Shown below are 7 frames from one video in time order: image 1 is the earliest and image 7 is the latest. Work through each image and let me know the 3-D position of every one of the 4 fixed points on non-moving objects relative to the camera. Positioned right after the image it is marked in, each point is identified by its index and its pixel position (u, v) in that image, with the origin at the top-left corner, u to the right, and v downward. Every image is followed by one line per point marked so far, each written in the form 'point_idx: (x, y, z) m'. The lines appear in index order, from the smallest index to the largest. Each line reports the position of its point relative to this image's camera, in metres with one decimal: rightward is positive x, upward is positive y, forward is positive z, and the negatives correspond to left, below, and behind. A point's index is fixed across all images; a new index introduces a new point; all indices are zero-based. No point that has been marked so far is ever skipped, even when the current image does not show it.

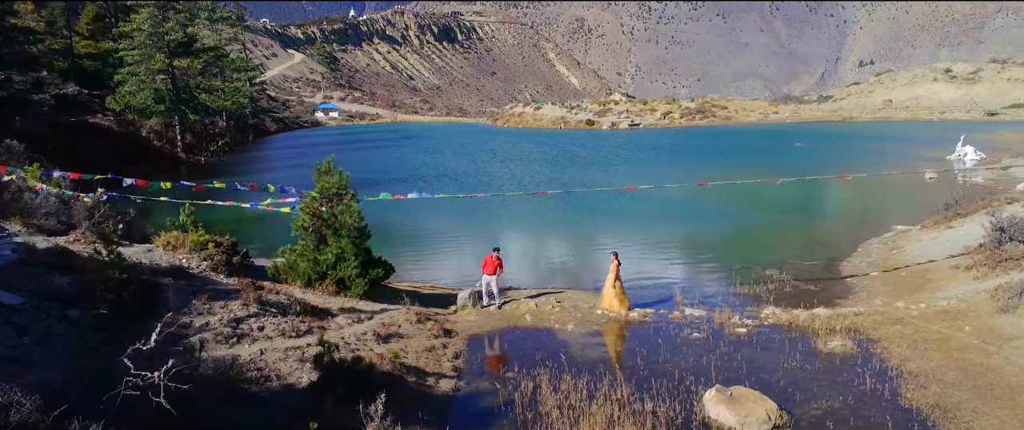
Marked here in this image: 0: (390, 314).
0: (-1.7, -1.4, +9.5) m
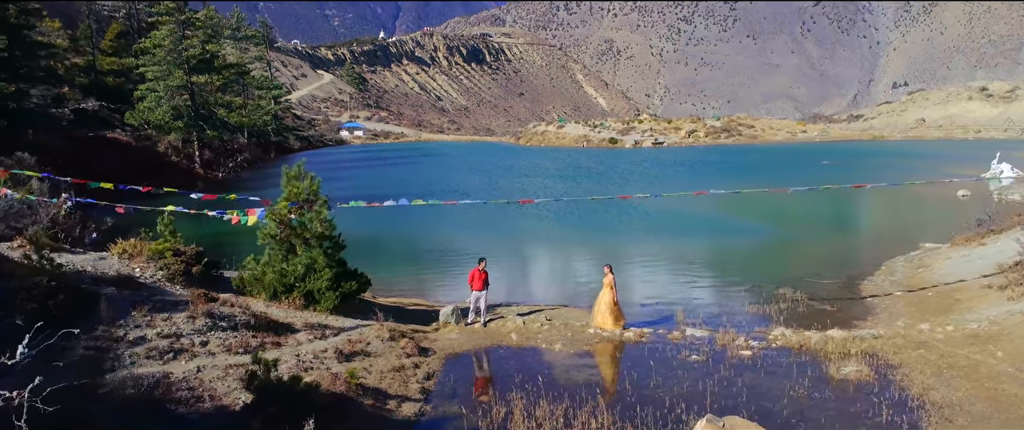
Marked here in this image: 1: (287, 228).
0: (-2.0, -1.5, +8.8) m
1: (-3.1, -0.2, +9.2) m
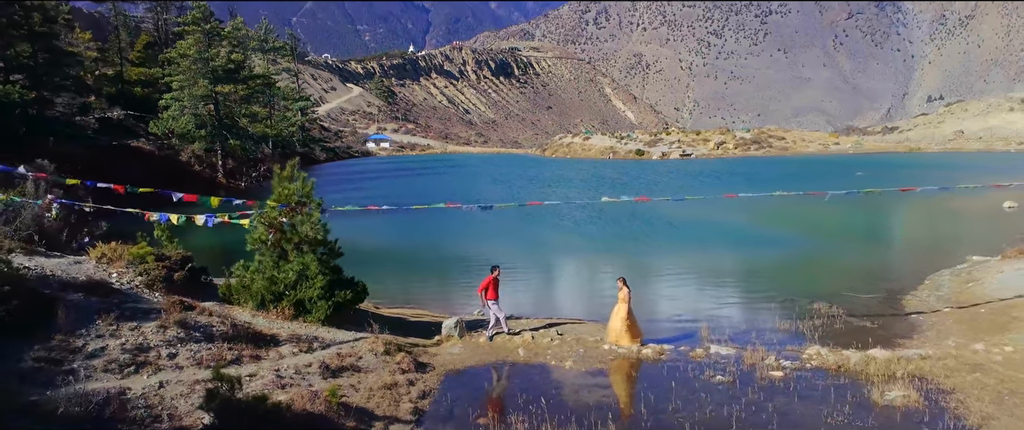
0: (-1.9, -1.5, +8.2) m
1: (-3.0, -0.2, +8.6) m
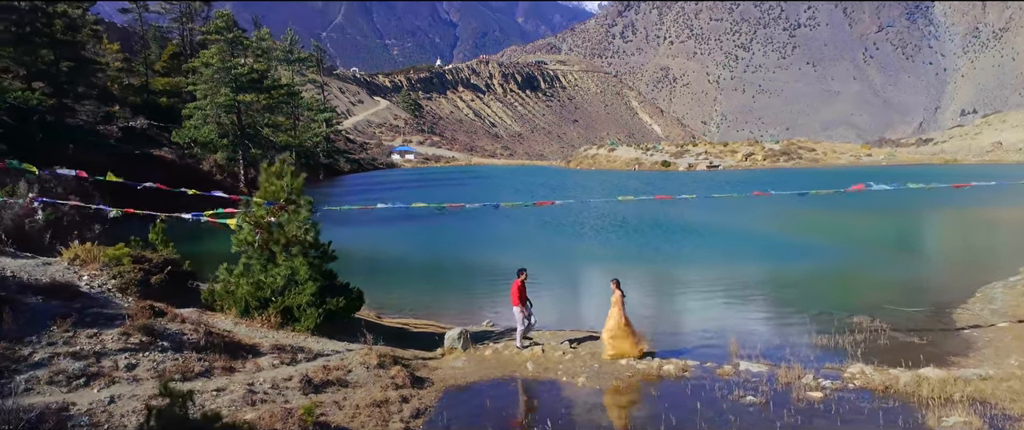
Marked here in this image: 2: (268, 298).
0: (-1.9, -1.5, +7.4) m
1: (-2.9, -0.2, +7.9) m
2: (-2.8, -1.0, +7.8) m
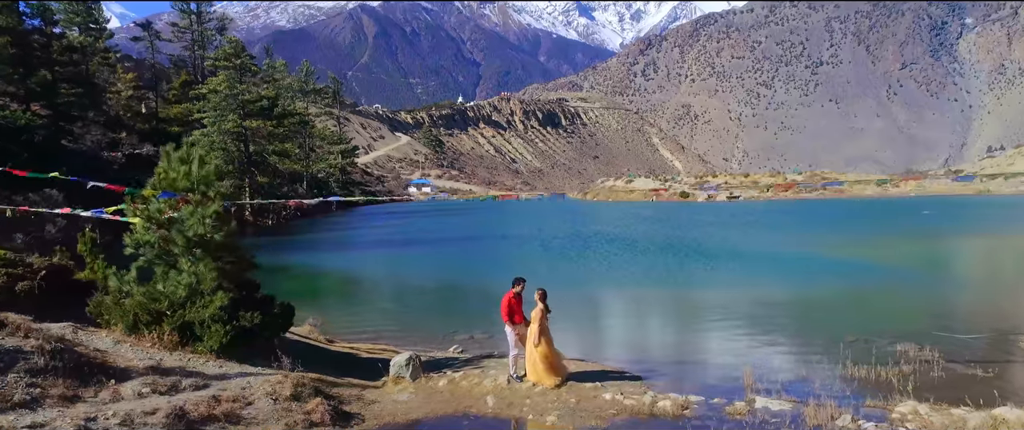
0: (-2.3, -1.5, +5.9) m
1: (-3.3, -0.1, +6.5) m
2: (-3.2, -0.9, +6.3) m
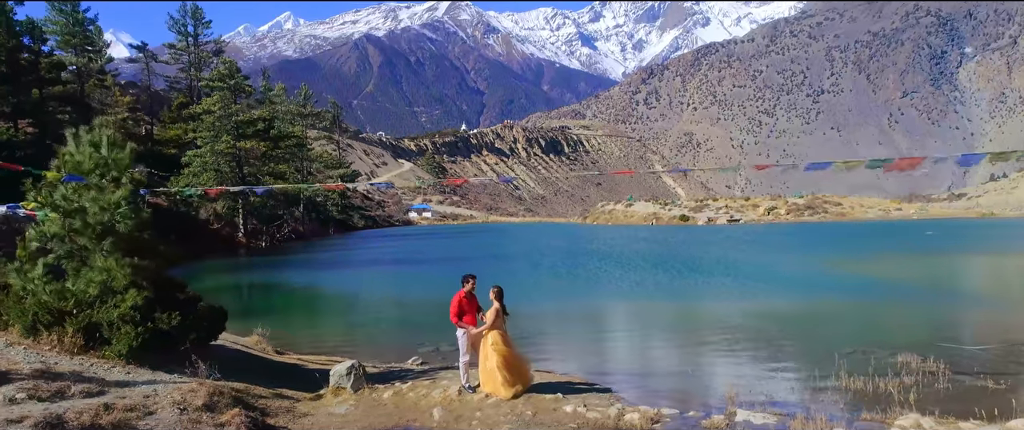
0: (-2.7, -1.3, +5.2) m
1: (-3.7, 0.0, +5.8) m
2: (-3.7, -0.8, +5.6) m
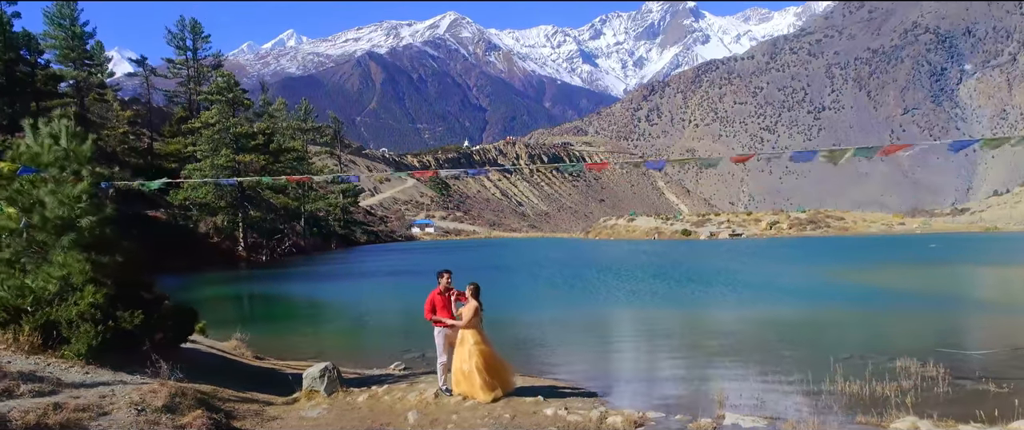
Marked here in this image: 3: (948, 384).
0: (-2.9, -1.3, +5.0) m
1: (-3.9, 0.0, +5.6) m
2: (-3.9, -0.8, +5.4) m
3: (+4.5, -1.8, +7.0) m
